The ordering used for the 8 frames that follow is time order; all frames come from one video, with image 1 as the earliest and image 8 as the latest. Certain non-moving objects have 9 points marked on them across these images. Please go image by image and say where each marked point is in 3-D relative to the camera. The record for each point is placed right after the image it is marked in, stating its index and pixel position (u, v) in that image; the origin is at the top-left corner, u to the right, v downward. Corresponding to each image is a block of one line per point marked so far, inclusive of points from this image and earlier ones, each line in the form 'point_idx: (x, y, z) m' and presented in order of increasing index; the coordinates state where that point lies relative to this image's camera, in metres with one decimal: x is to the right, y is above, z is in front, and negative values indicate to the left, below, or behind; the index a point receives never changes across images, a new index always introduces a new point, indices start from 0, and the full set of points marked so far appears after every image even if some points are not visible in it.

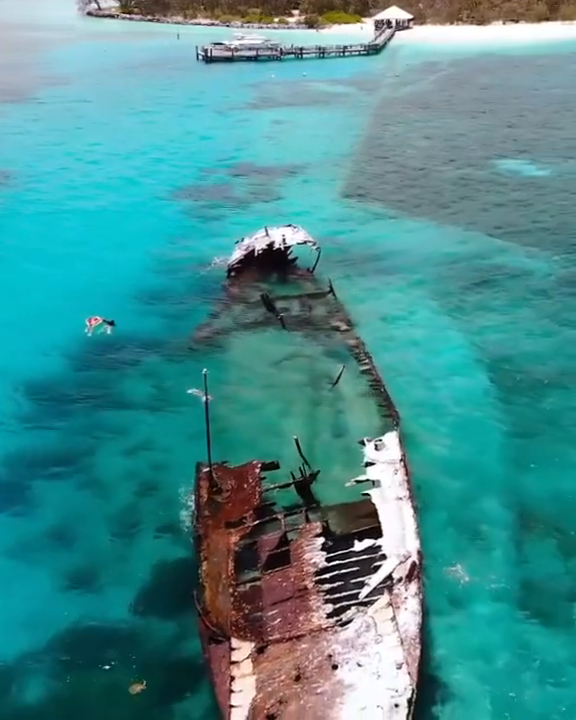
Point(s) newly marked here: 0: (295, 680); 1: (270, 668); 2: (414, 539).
0: (+0.1, -5.7, +12.4) m
1: (-0.3, -5.6, +12.8) m
2: (+2.9, -4.4, +17.4) m
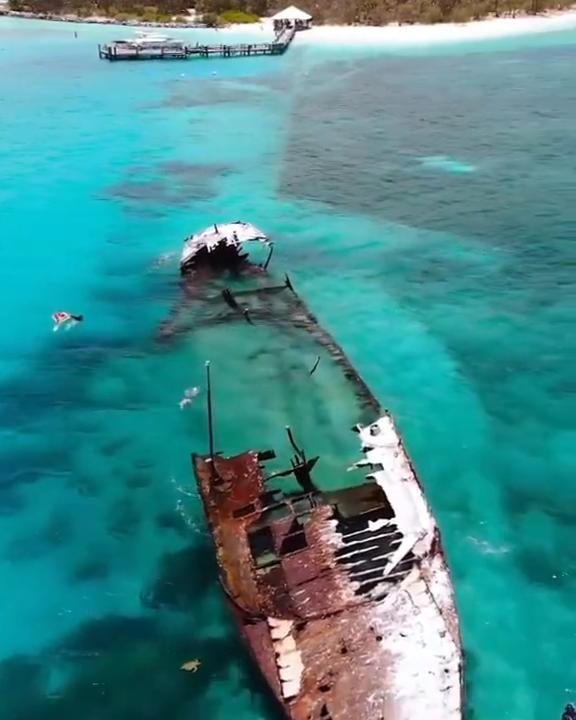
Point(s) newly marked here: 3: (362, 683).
0: (+1.0, -5.2, +12.5) m
1: (+0.5, -5.2, +12.9) m
2: (+3.4, -3.9, +17.7) m
3: (+1.3, -5.4, +11.9) m
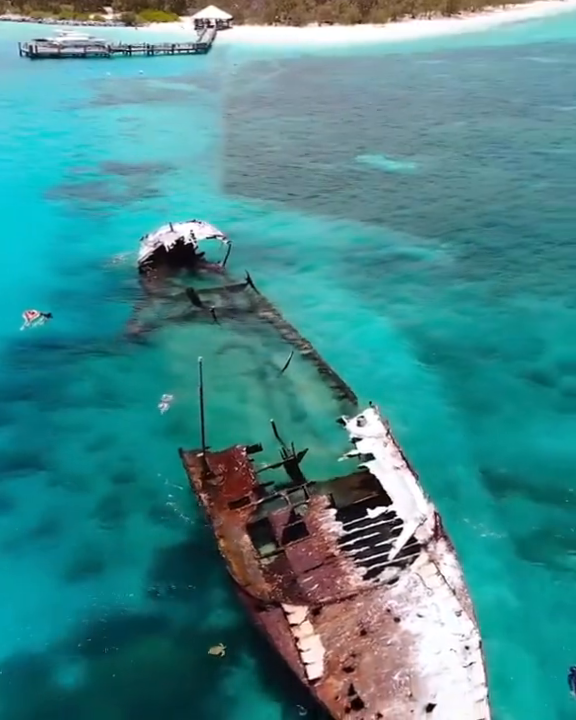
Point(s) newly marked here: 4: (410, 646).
0: (+1.3, -5.0, +12.6) m
1: (+0.8, -4.9, +13.0) m
2: (+3.4, -3.6, +18.0) m
3: (+1.7, -5.2, +12.0) m
4: (+2.1, -5.0, +12.2) m
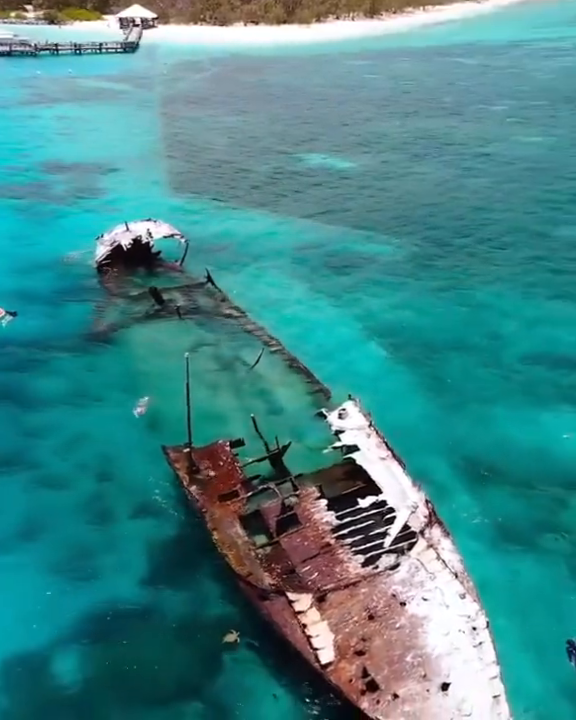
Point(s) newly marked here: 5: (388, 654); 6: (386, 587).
0: (+1.5, -4.7, +12.7) m
1: (+0.9, -4.7, +13.1) m
2: (+3.2, -3.4, +18.2) m
3: (+1.9, -4.9, +12.2) m
4: (+2.3, -4.7, +12.4) m
5: (+1.7, -5.0, +11.9) m
6: (+1.9, -4.4, +13.6) m
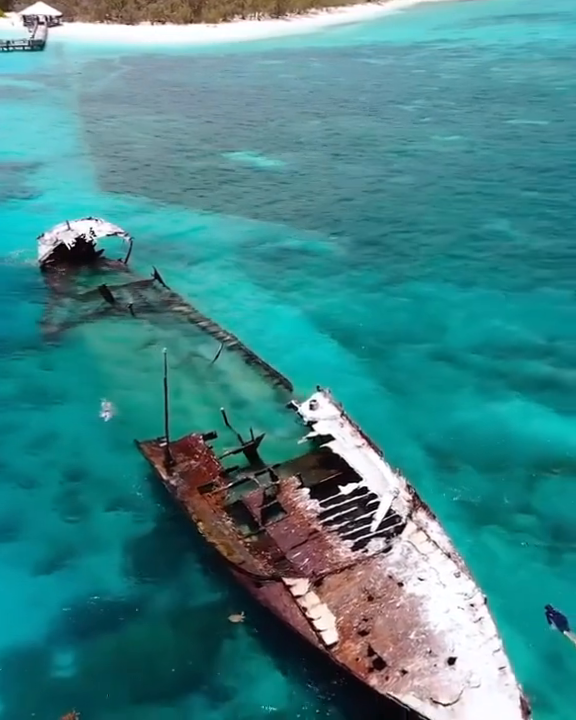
0: (+1.5, -4.4, +12.9) m
1: (+0.9, -4.4, +13.2) m
2: (+2.8, -3.0, +18.4) m
3: (+1.9, -4.6, +12.3) m
4: (+2.3, -4.4, +12.6) m
5: (+1.8, -4.7, +12.1) m
6: (+1.8, -4.1, +13.8) m
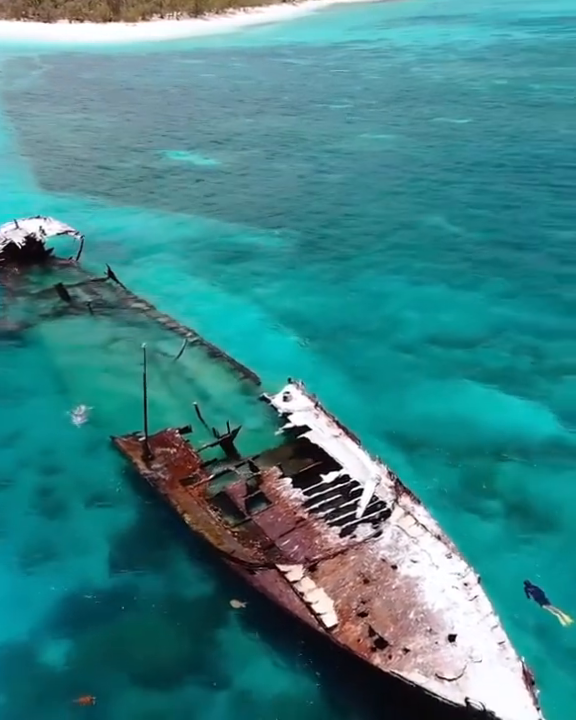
0: (+1.4, -4.1, +13.0) m
1: (+0.8, -4.1, +13.3) m
2: (+2.4, -2.7, +18.6) m
3: (+1.9, -4.3, +12.5) m
4: (+2.3, -4.2, +12.8) m
5: (+1.7, -4.4, +12.2) m
6: (+1.7, -3.8, +13.9) m
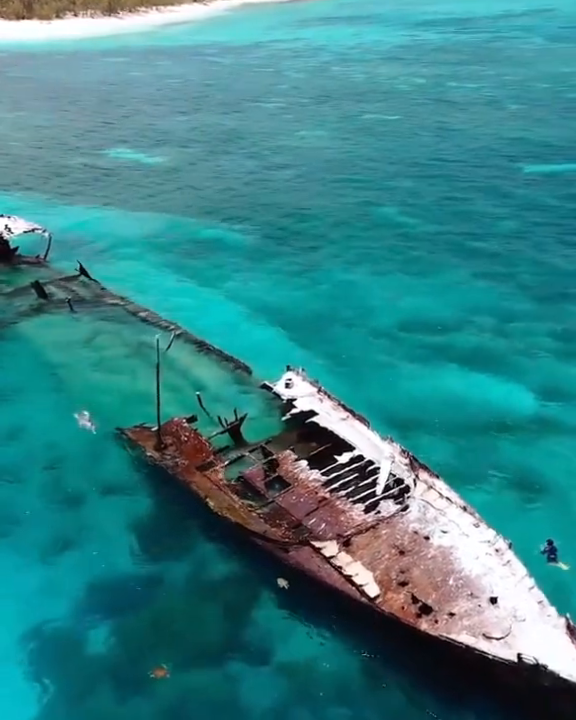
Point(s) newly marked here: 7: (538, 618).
0: (+2.1, -3.7, +13.4) m
1: (+1.6, -3.7, +13.6) m
2: (+2.8, -2.2, +19.0) m
3: (+2.6, -3.9, +12.9) m
4: (+3.0, -3.7, +13.2) m
5: (+2.5, -4.0, +12.6) m
6: (+2.4, -3.4, +14.3) m
7: (+4.1, -4.2, +11.5) m
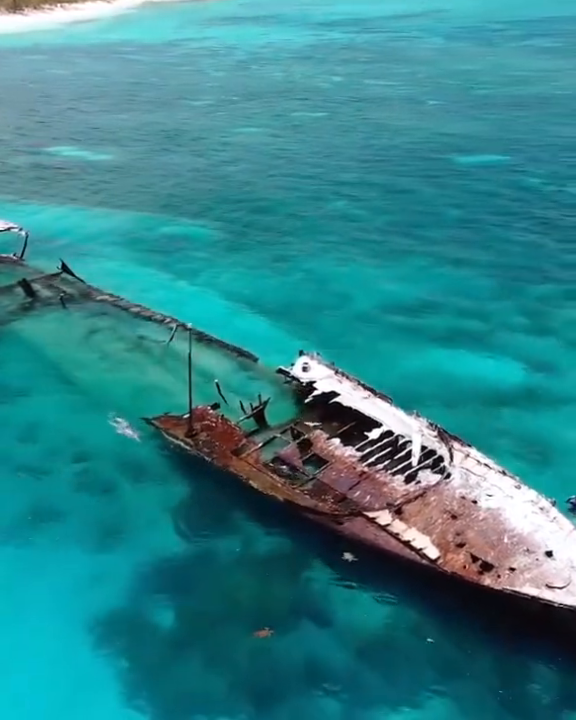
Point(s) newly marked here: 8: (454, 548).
0: (+3.3, -3.2, +14.2) m
1: (+2.7, -3.2, +14.4) m
2: (+3.8, -1.6, +19.8) m
3: (+3.8, -3.4, +13.7) m
4: (+4.2, -3.1, +13.9) m
5: (+3.7, -3.5, +13.4) m
6: (+3.5, -2.8, +15.1) m
7: (+5.3, -3.7, +12.3) m
8: (+3.1, -3.6, +13.4) m
